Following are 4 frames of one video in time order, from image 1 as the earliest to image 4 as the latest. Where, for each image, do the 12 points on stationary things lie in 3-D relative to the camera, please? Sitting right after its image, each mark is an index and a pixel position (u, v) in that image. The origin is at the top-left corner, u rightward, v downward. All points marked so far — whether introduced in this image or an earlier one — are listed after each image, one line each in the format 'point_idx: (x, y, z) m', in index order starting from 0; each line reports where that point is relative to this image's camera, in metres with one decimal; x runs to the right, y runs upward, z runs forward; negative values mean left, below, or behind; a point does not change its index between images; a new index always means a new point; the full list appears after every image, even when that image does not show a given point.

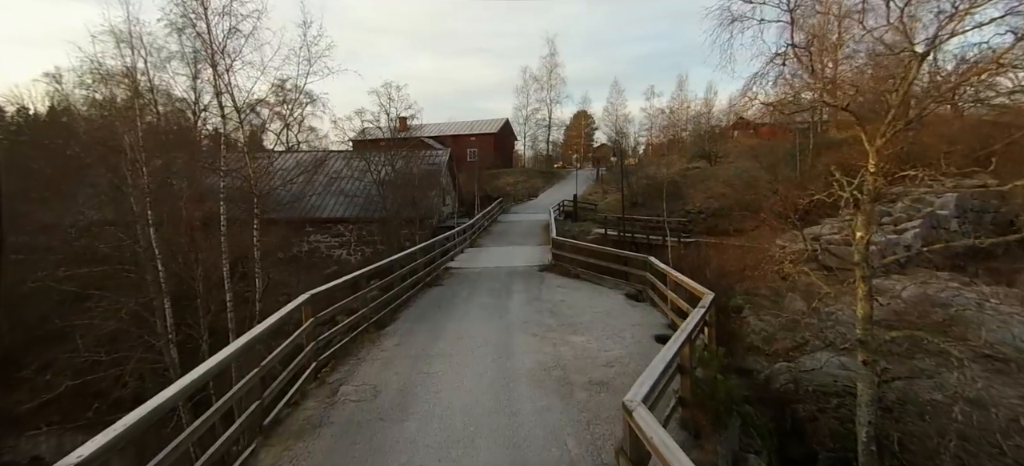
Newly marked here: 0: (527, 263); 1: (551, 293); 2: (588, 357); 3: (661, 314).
0: (+0.4, -0.7, +11.0) m
1: (+0.6, -1.0, +7.6) m
2: (+0.7, -1.2, +4.6) m
3: (+1.9, -1.1, +6.2) m
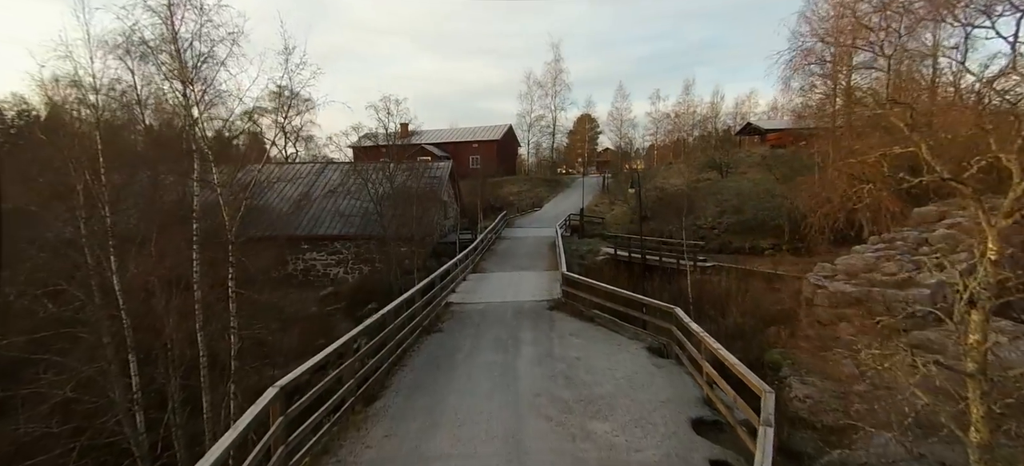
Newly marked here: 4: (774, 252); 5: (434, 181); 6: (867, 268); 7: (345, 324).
0: (+0.5, -1.3, +10.1) m
1: (+0.7, -1.6, +6.7) m
2: (+0.8, -1.8, +3.8) m
3: (+2.0, -1.7, +5.4) m
4: (+9.5, -0.7, +17.0) m
5: (-3.2, +2.1, +19.2) m
6: (+6.8, -0.7, +9.1) m
7: (-4.9, -2.7, +13.9) m
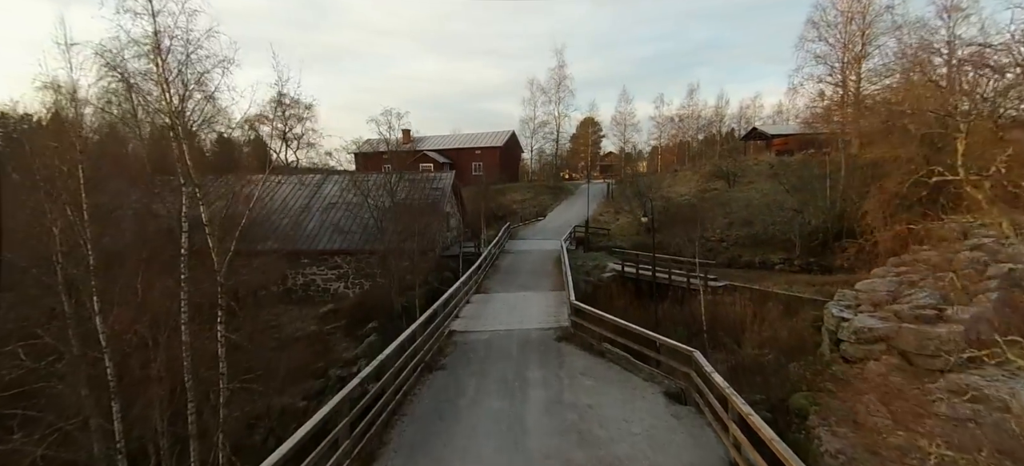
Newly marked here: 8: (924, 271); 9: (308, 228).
0: (+0.6, -1.8, +9.7) m
1: (+0.8, -2.1, +6.3) m
2: (+0.9, -2.3, +3.4) m
3: (+2.1, -2.2, +4.9) m
4: (+9.6, -1.2, +16.6) m
5: (-3.0, +1.6, +18.8) m
6: (+6.9, -1.2, +8.6) m
7: (-4.8, -3.2, +13.6) m
8: (+8.7, -0.8, +10.0) m
9: (-7.4, +0.2, +17.2) m
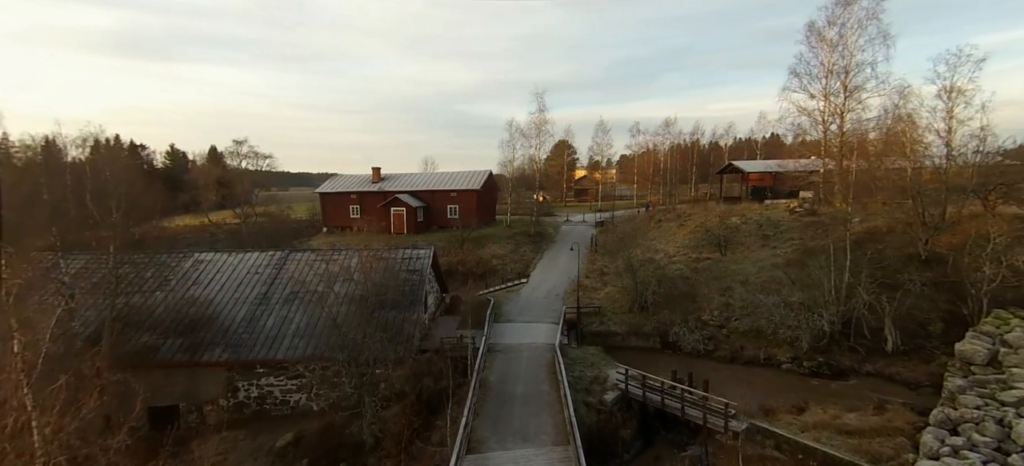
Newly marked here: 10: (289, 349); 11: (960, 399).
0: (+0.7, -5.0, +8.0) m
1: (+1.1, -5.2, +4.6) m
2: (+1.5, -5.4, +1.7) m
3: (+2.6, -5.3, +3.3) m
4: (+9.3, -4.4, +15.5) m
5: (-3.5, -1.7, +16.9) m
6: (+7.1, -4.3, +7.3) m
7: (-4.9, -6.4, +11.5) m
8: (+8.8, -4.0, +8.8) m
9: (-7.8, -3.1, +14.9) m
10: (-6.7, -3.6, +14.4) m
11: (+10.0, -3.7, +10.5) m
